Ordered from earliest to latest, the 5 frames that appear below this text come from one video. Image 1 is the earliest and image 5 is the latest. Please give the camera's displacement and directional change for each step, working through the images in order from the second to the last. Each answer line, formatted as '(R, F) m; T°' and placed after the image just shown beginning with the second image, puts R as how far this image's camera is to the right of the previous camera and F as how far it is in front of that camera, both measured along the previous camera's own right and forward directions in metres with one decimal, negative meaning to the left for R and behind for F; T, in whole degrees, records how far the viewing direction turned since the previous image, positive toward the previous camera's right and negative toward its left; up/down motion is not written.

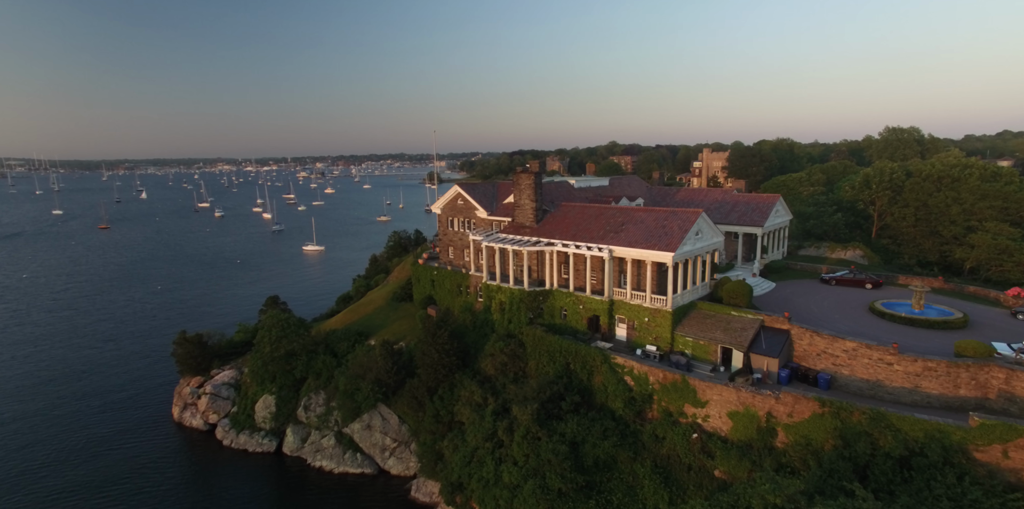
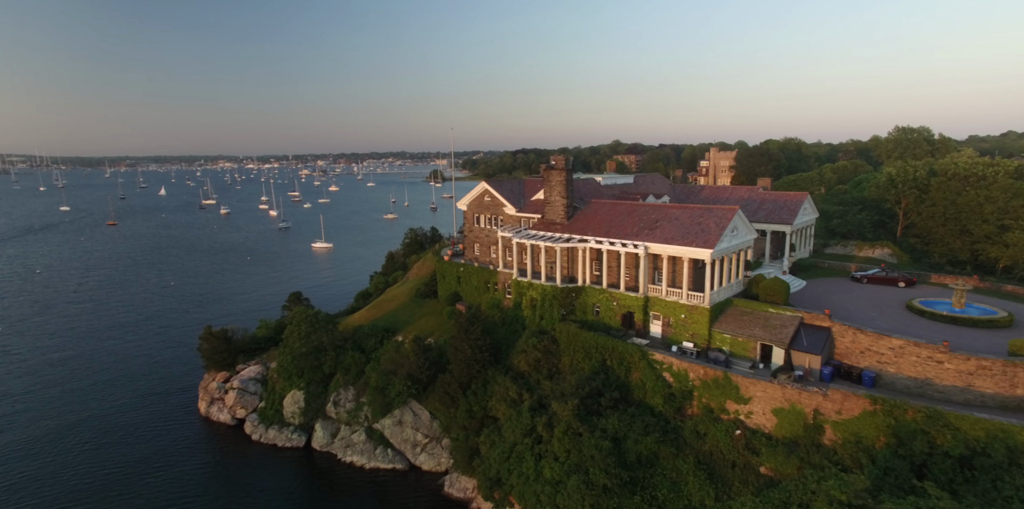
(-2.2, 0.0) m; 0°
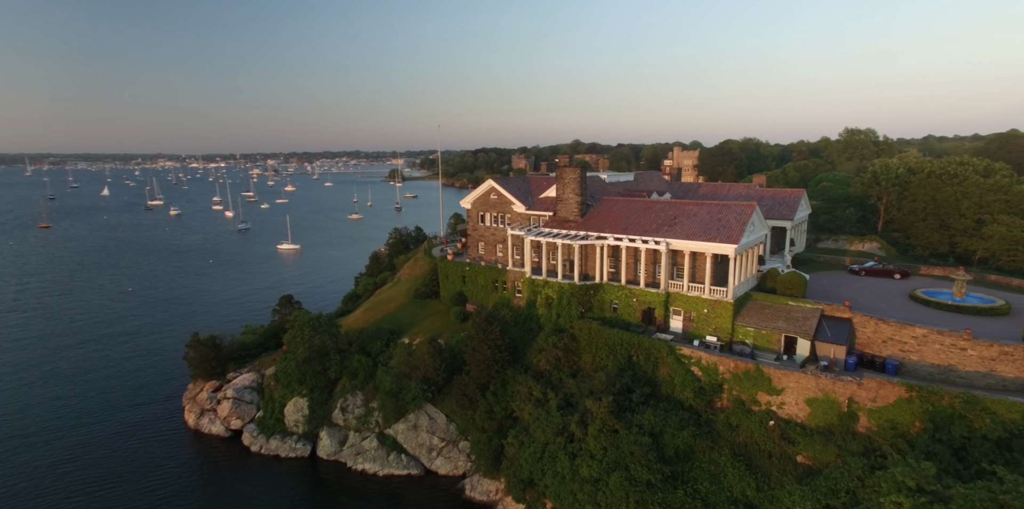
(-4.0, +0.6) m; +5°
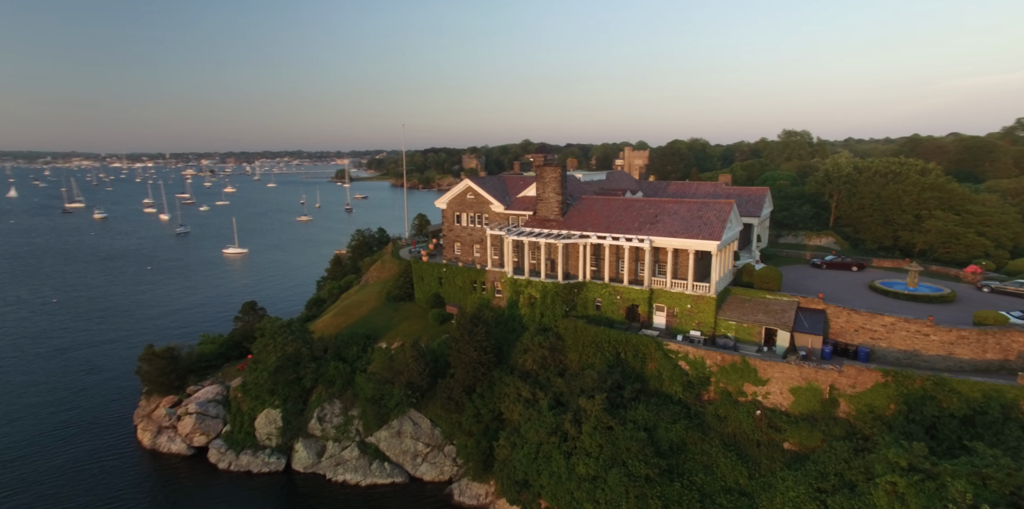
(-2.3, +0.4) m; +6°
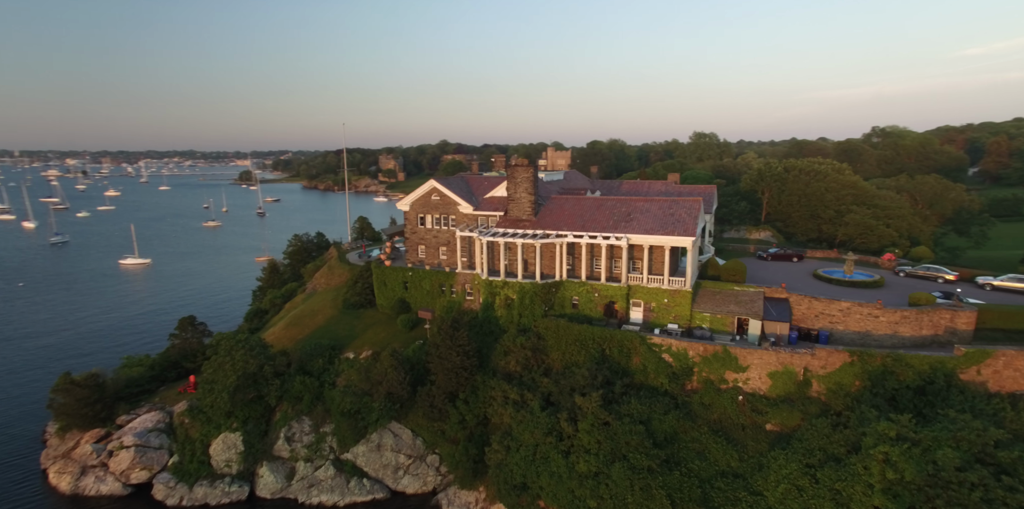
(-4.1, +0.7) m; +9°
